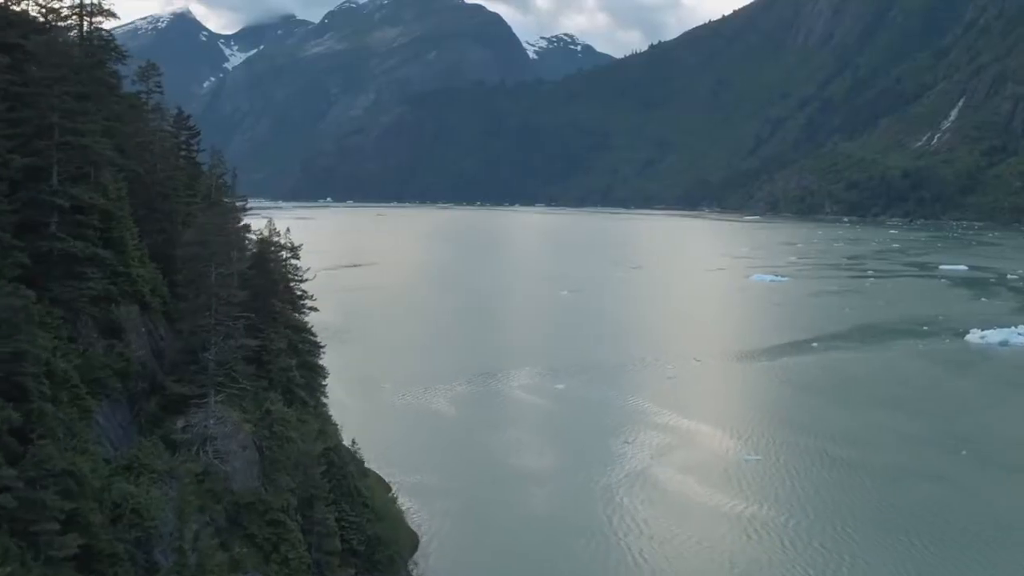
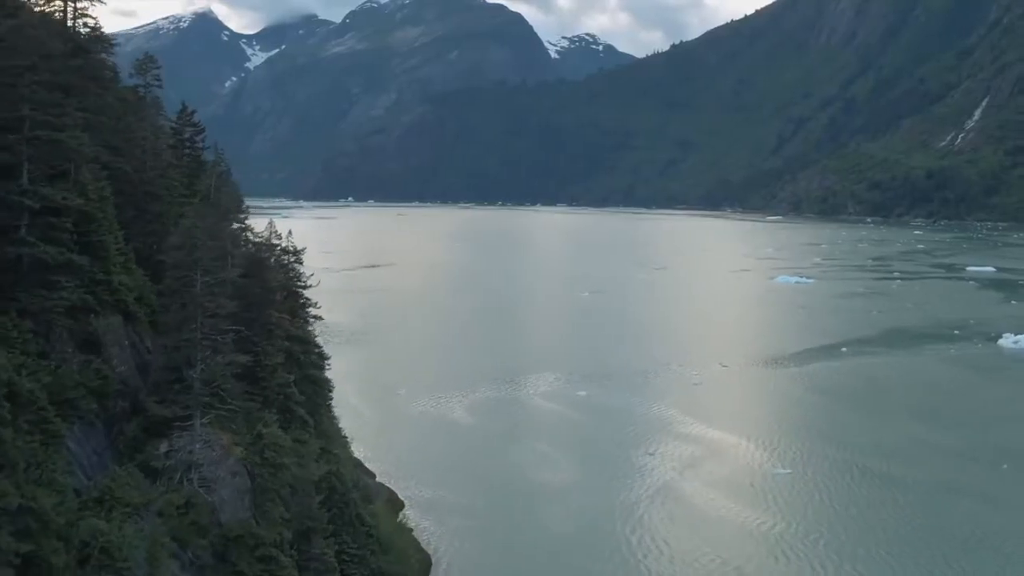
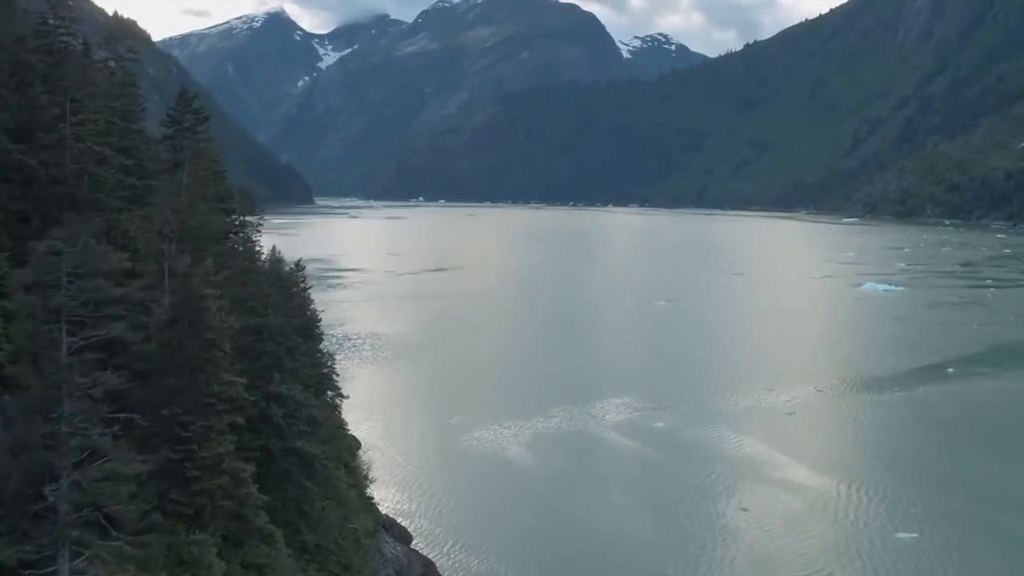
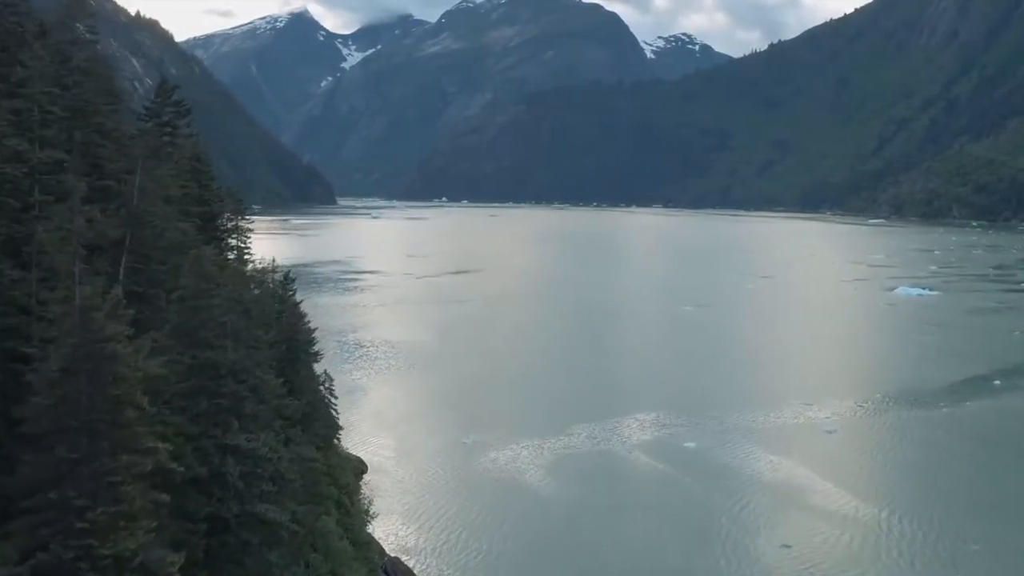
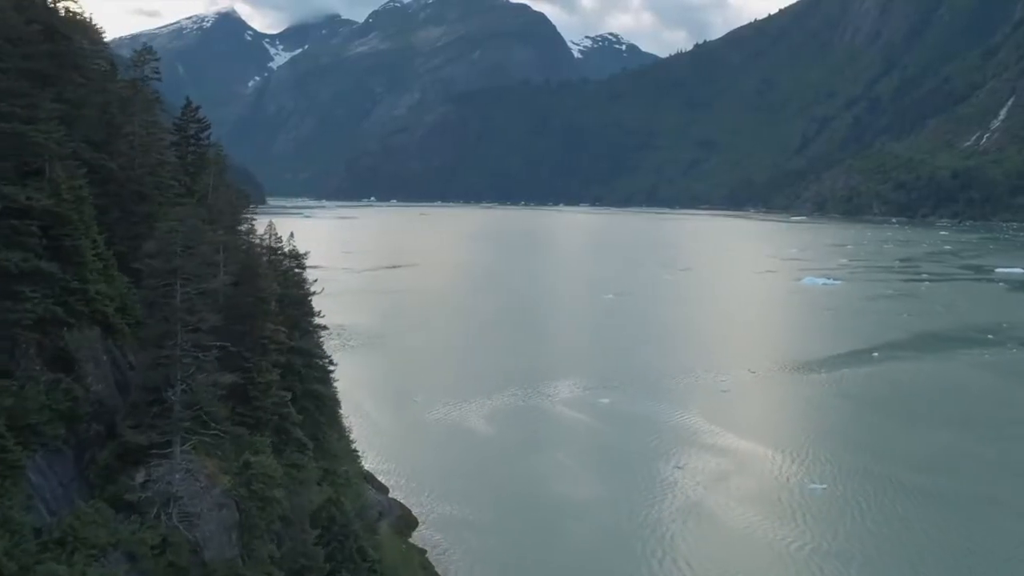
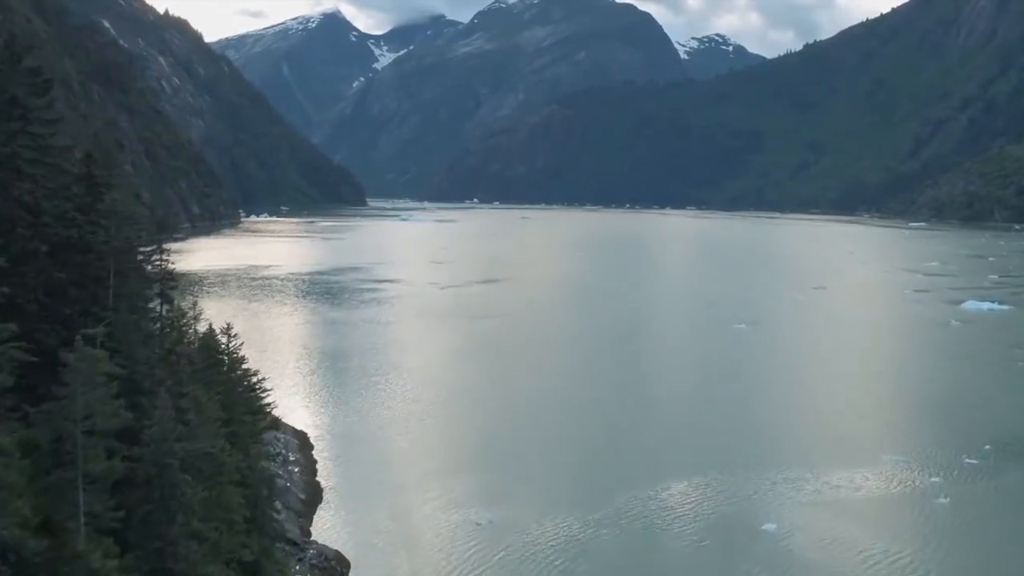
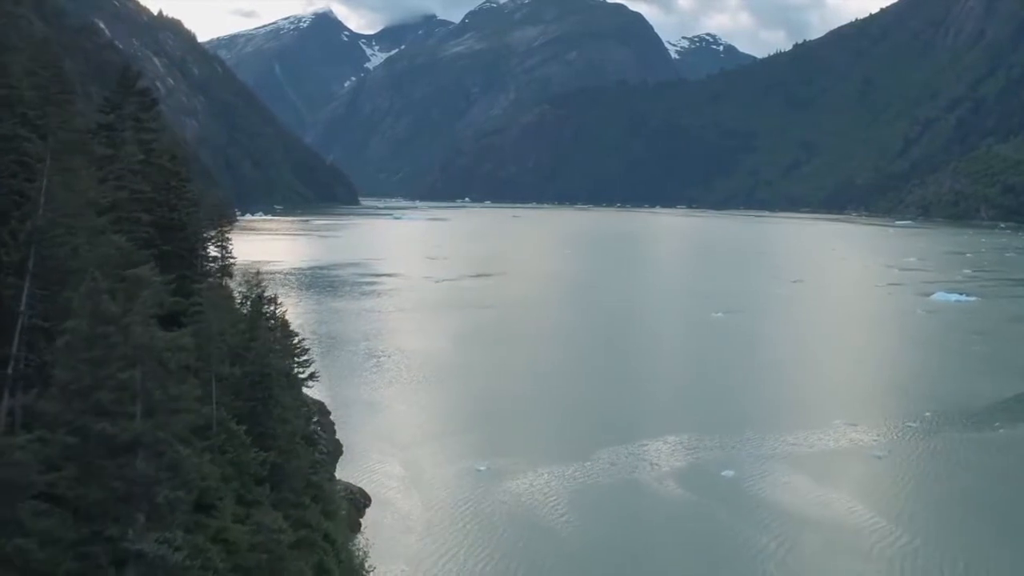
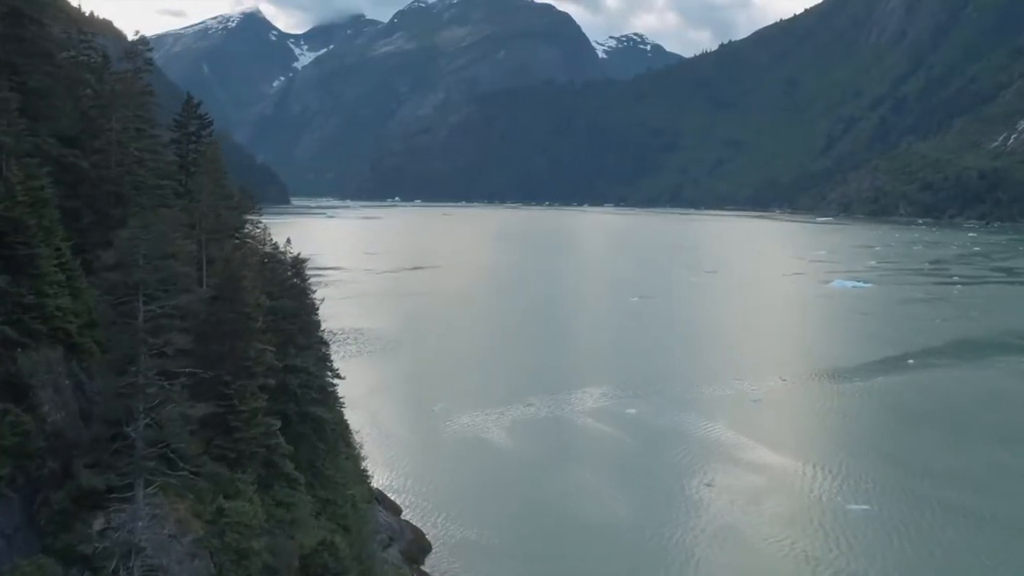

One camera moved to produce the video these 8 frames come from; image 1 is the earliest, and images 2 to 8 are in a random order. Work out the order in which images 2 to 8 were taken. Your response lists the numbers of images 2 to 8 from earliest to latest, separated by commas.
2, 5, 8, 3, 4, 7, 6
